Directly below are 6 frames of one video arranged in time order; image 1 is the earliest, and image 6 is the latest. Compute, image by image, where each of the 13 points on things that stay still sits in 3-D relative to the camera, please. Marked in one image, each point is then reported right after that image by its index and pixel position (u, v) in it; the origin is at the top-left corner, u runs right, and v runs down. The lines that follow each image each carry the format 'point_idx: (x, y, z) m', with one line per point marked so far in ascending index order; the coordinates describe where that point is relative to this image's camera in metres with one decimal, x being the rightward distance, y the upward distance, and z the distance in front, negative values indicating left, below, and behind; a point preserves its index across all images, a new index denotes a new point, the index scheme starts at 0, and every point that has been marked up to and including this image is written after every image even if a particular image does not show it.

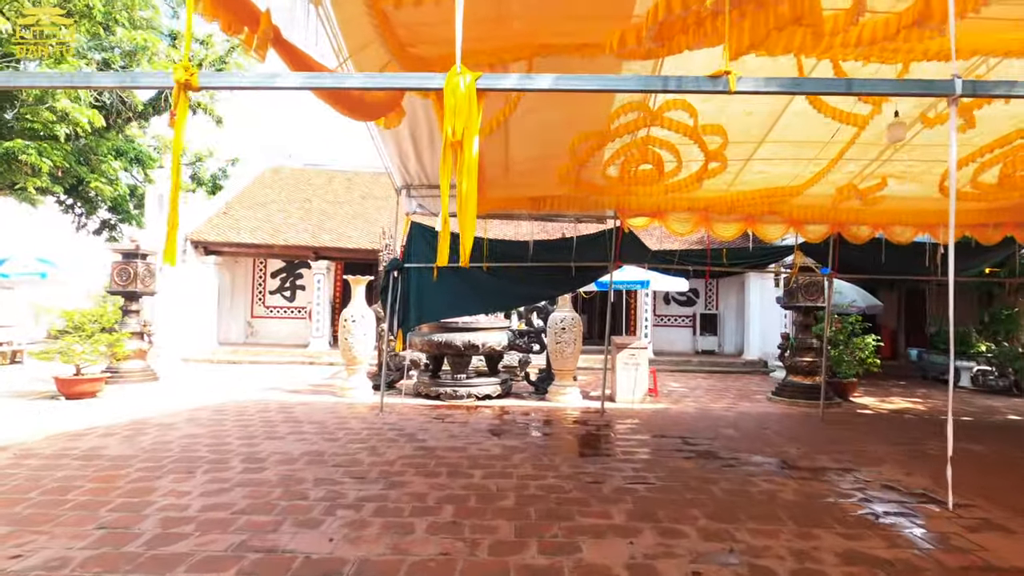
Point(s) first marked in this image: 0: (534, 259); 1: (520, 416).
0: (+0.2, +0.3, +6.2) m
1: (+0.1, -1.4, +6.1) m
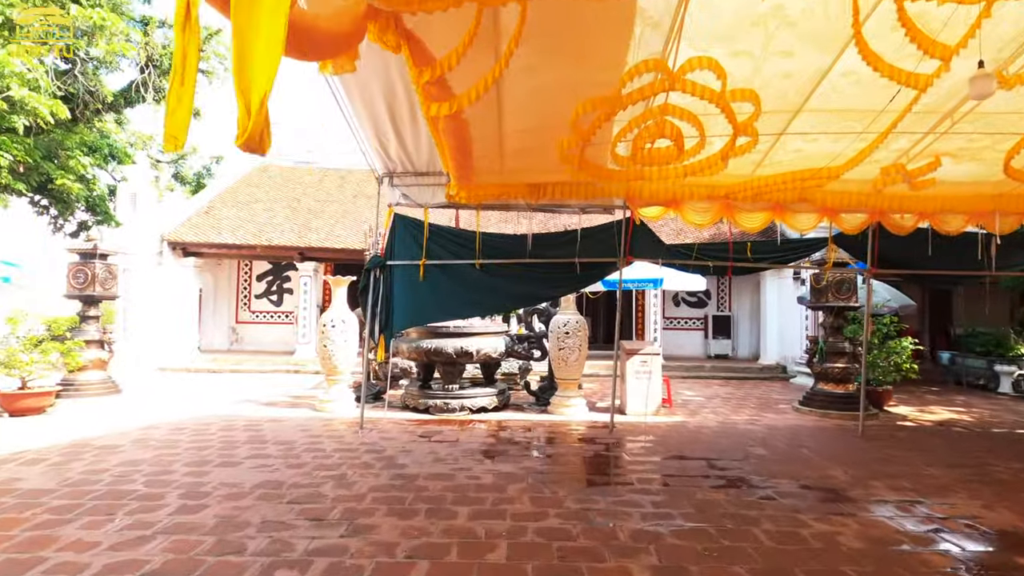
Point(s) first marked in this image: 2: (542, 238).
0: (+0.2, +0.3, +5.5) m
1: (+0.1, -1.4, +5.4) m
2: (+0.3, +0.5, +5.5) m
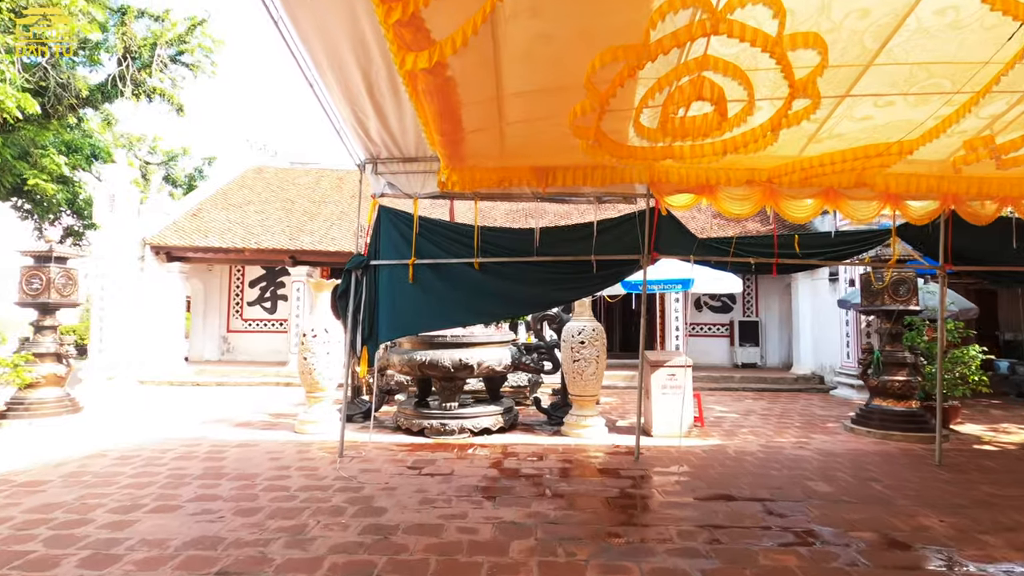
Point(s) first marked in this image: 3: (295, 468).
0: (+0.2, +0.3, +4.7) m
1: (+0.1, -1.4, +4.5) m
2: (+0.3, +0.5, +4.7) m
3: (-1.7, -1.4, +4.4) m
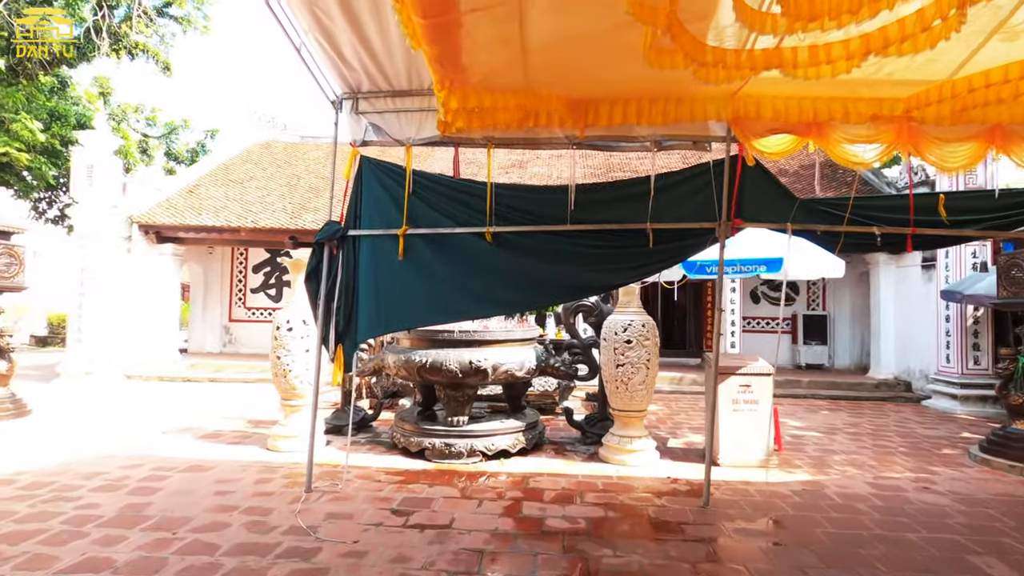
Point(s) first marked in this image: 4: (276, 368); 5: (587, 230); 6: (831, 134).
0: (+0.4, +0.4, +3.4) m
1: (+0.2, -1.3, +3.3) m
2: (+0.5, +0.6, +3.4) m
3: (-1.5, -1.3, +3.3) m
4: (-1.9, -0.6, +4.5) m
5: (+0.4, +0.3, +3.4) m
6: (+1.8, +0.9, +3.2) m
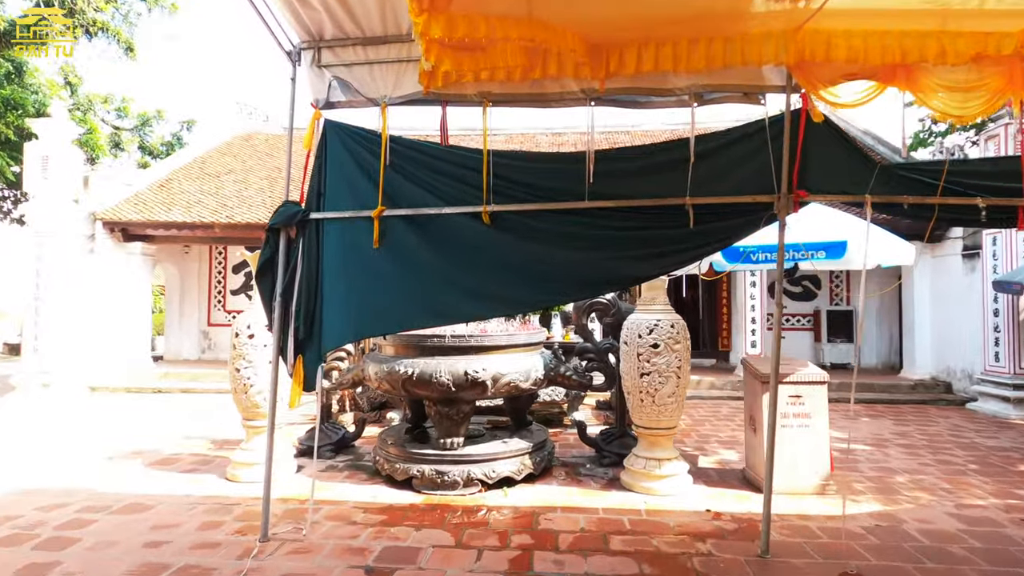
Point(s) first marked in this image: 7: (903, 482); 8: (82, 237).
0: (+0.4, +0.5, +2.7) m
1: (+0.3, -1.2, +2.6) m
2: (+0.5, +0.6, +2.7) m
3: (-1.5, -1.3, +2.5) m
4: (-1.8, -0.6, +3.8) m
5: (+0.5, +0.4, +2.7) m
6: (+1.8, +0.9, +2.5) m
7: (+2.6, -1.3, +3.8) m
8: (-5.8, +0.7, +7.8) m
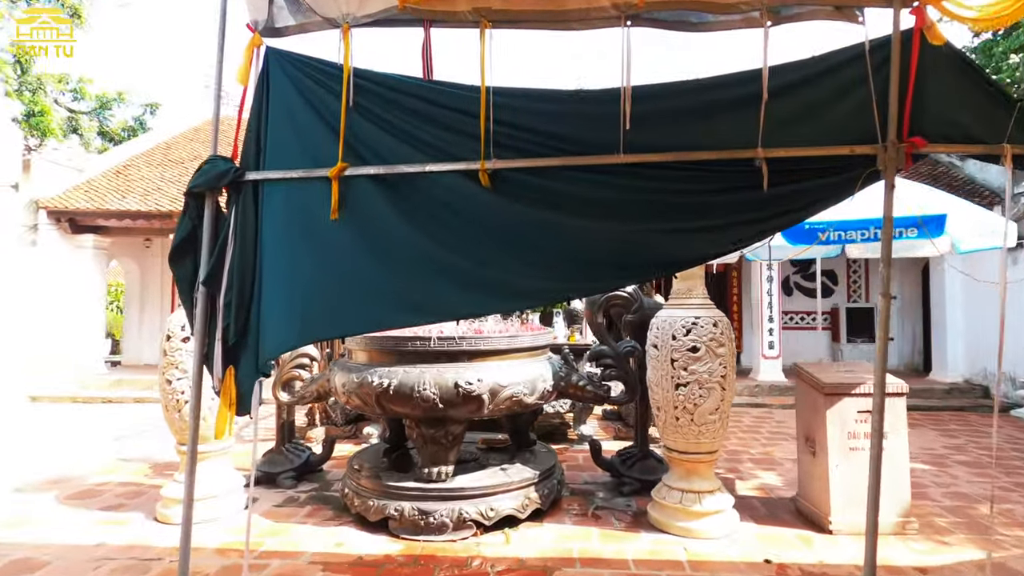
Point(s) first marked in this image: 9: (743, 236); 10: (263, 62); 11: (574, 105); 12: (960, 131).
0: (+0.4, +0.5, +2.0) m
1: (+0.3, -1.2, +1.9) m
2: (+0.5, +0.7, +2.0) m
3: (-1.5, -1.2, +1.8) m
4: (-1.8, -0.6, +3.0) m
5: (+0.5, +0.4, +2.0) m
6: (+1.9, +1.0, +1.9) m
7: (+2.6, -1.2, +3.1) m
8: (-5.9, +0.7, +6.9) m
9: (+0.8, +0.2, +2.0) m
10: (-0.9, +0.8, +2.2) m
11: (+0.2, +0.7, +2.0) m
12: (+1.5, +0.5, +1.9) m
